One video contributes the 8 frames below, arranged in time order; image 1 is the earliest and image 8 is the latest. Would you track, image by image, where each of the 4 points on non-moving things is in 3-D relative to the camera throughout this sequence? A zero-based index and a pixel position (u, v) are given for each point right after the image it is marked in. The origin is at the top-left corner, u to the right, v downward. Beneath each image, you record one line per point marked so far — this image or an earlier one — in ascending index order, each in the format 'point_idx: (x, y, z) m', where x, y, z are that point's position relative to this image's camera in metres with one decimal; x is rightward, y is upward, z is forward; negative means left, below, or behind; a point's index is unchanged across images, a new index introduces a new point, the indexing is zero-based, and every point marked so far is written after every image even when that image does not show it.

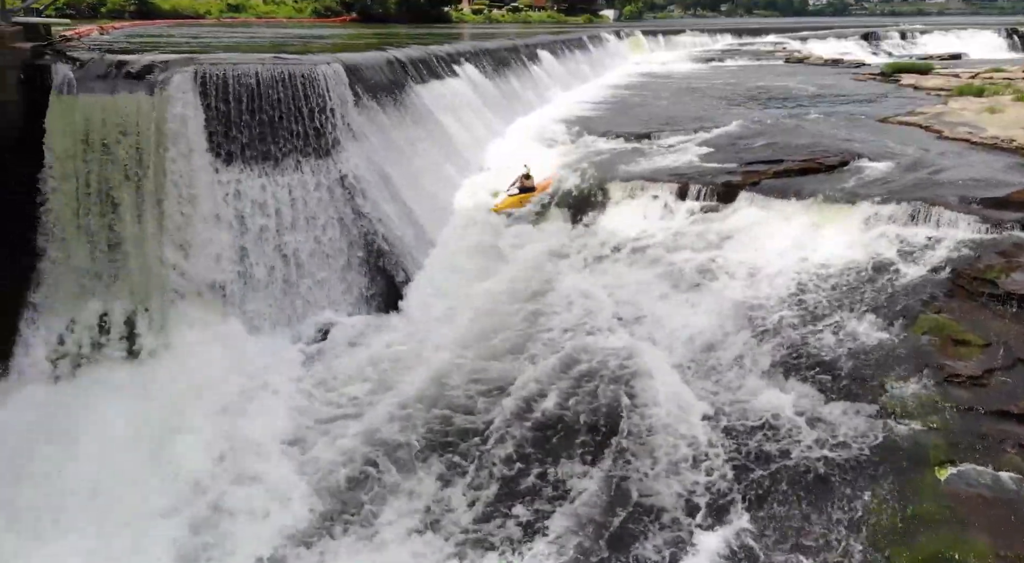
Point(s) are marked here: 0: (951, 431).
0: (+2.9, -1.0, +5.9) m
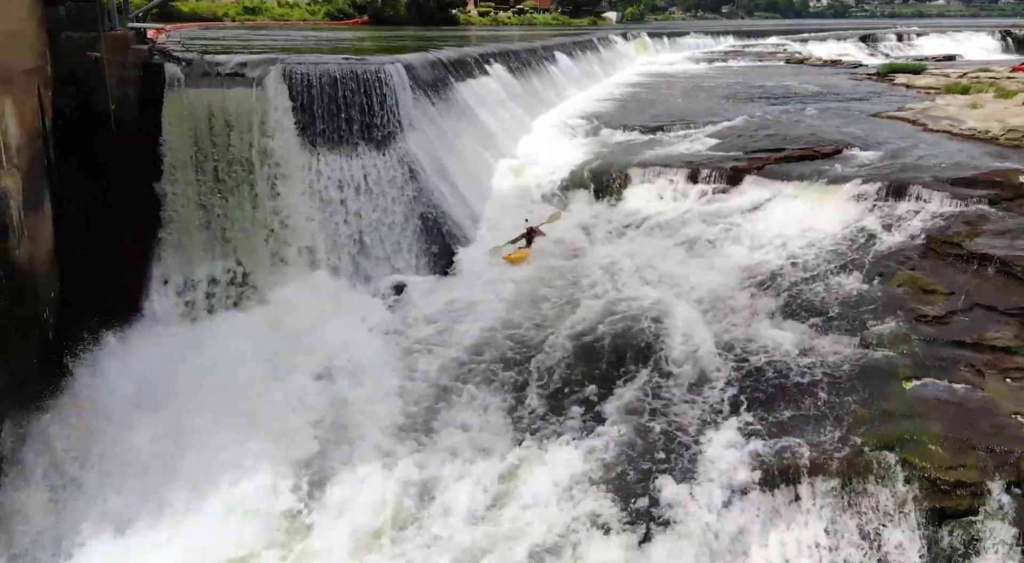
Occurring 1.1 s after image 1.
0: (+3.3, -0.6, +7.4) m
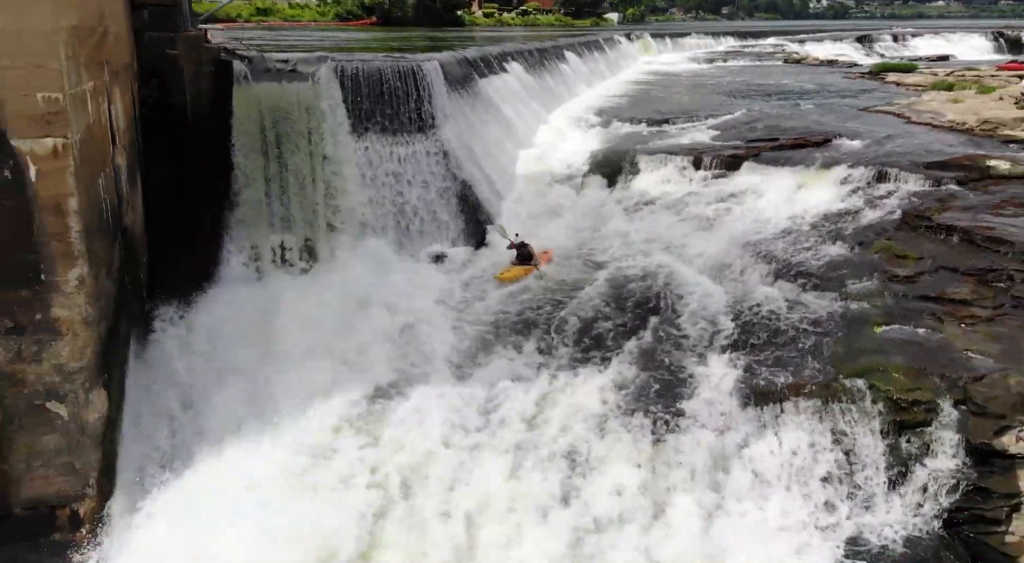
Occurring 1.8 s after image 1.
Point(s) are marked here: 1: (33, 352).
0: (+3.7, -0.3, +8.7) m
1: (-3.5, -0.5, +6.6) m
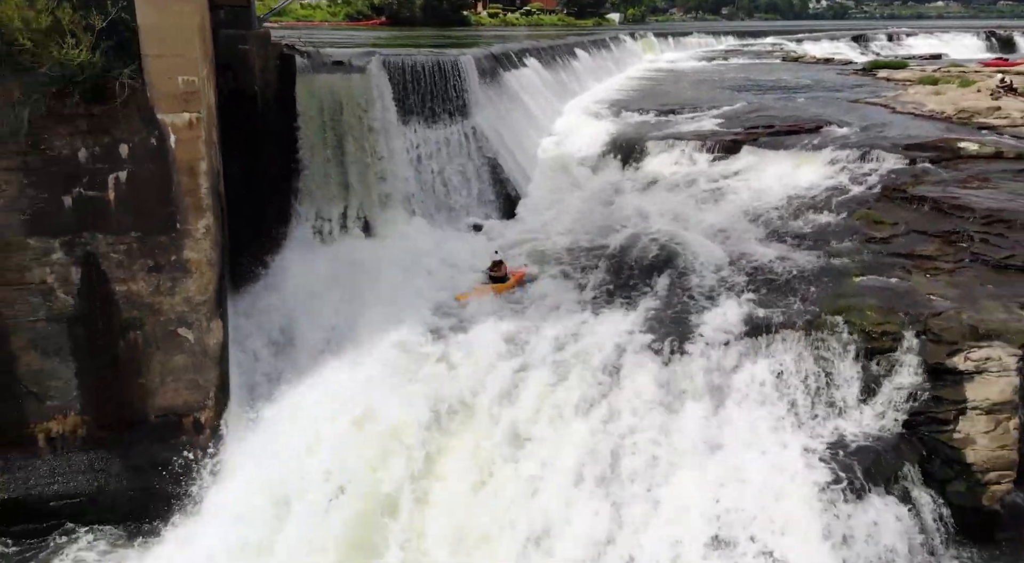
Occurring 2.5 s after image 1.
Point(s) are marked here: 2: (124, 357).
0: (+4.0, +0.2, +10.3) m
1: (-3.1, -0.1, +8.2) m
2: (-3.5, -0.7, +8.2) m
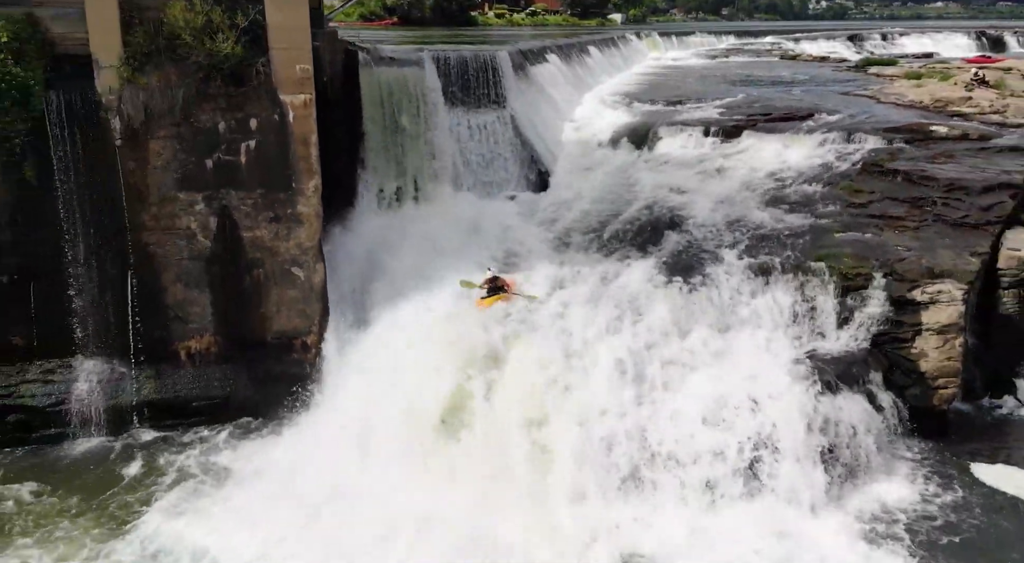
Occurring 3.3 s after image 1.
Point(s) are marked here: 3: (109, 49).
0: (+4.6, +0.8, +12.3) m
1: (-2.6, +0.5, +10.2) m
2: (-3.0, -0.1, +10.3) m
3: (-4.1, +2.4, +9.2) m
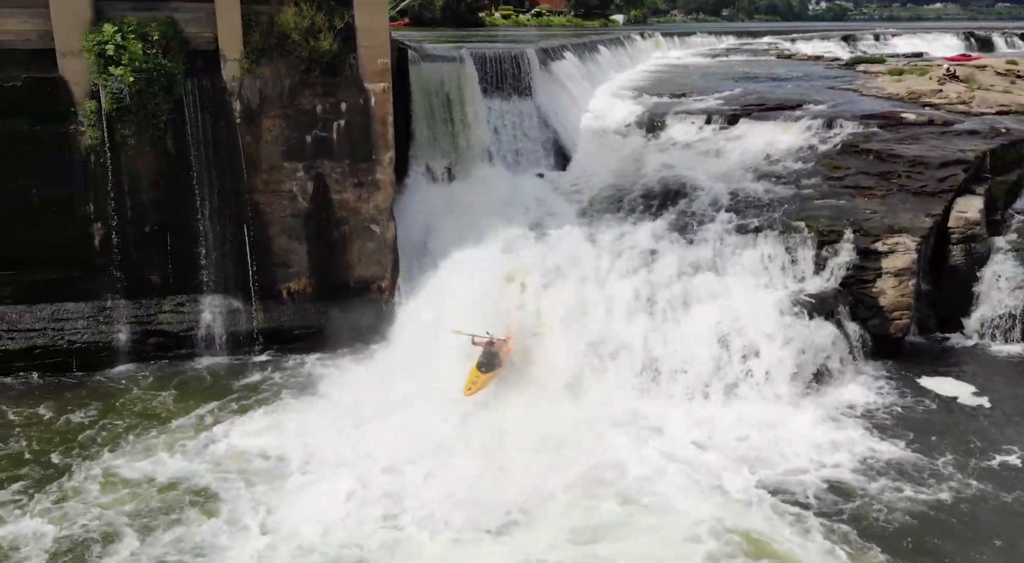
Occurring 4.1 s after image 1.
0: (+5.1, +1.5, +14.7) m
1: (-2.1, +1.2, +12.6) m
2: (-2.4, +0.6, +12.7) m
3: (-3.6, +3.0, +11.6) m
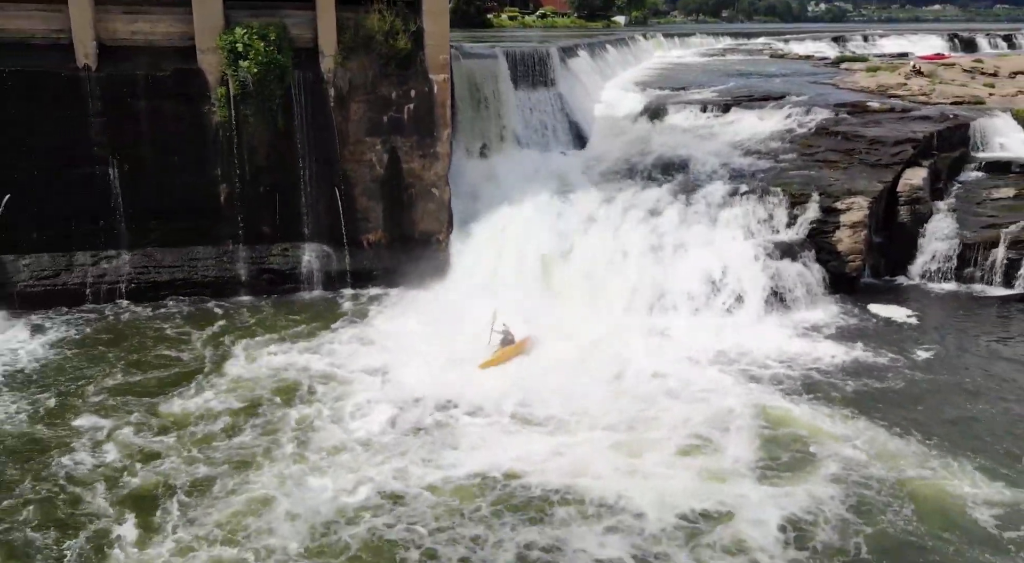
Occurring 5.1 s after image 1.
0: (+5.7, +2.3, +17.9) m
1: (-1.5, +2.0, +15.8) m
2: (-1.9, +1.4, +15.9) m
3: (-3.0, +3.9, +14.8) m
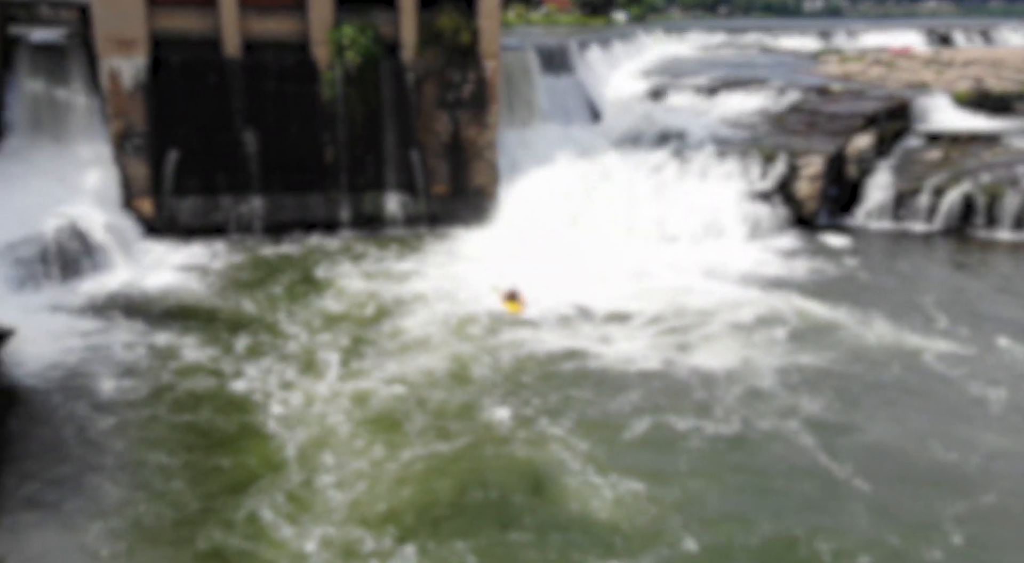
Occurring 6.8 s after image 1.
0: (+6.5, +3.7, +22.6) m
1: (-0.7, +3.4, +20.4) m
2: (-1.1, +2.8, +20.5) m
3: (-2.2, +5.2, +19.4) m
